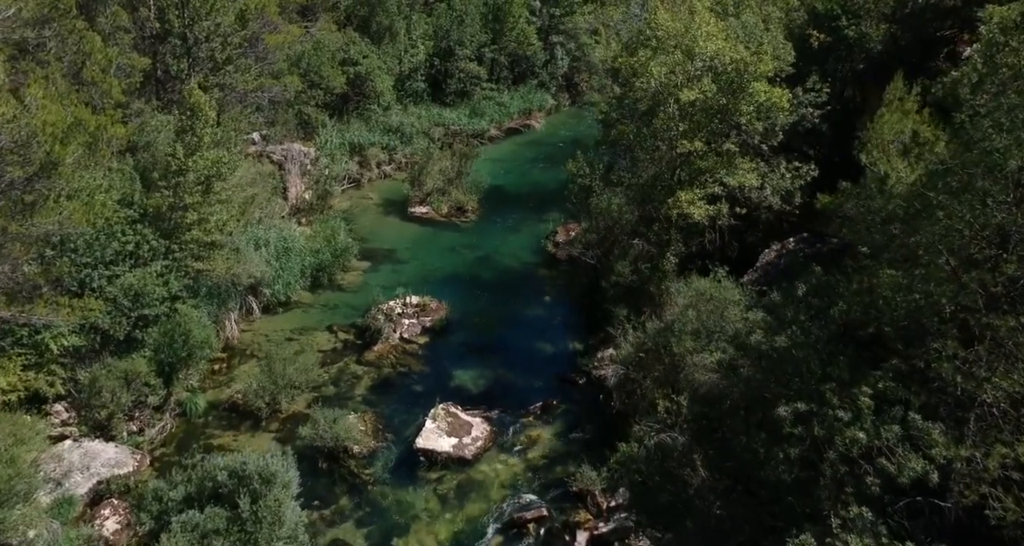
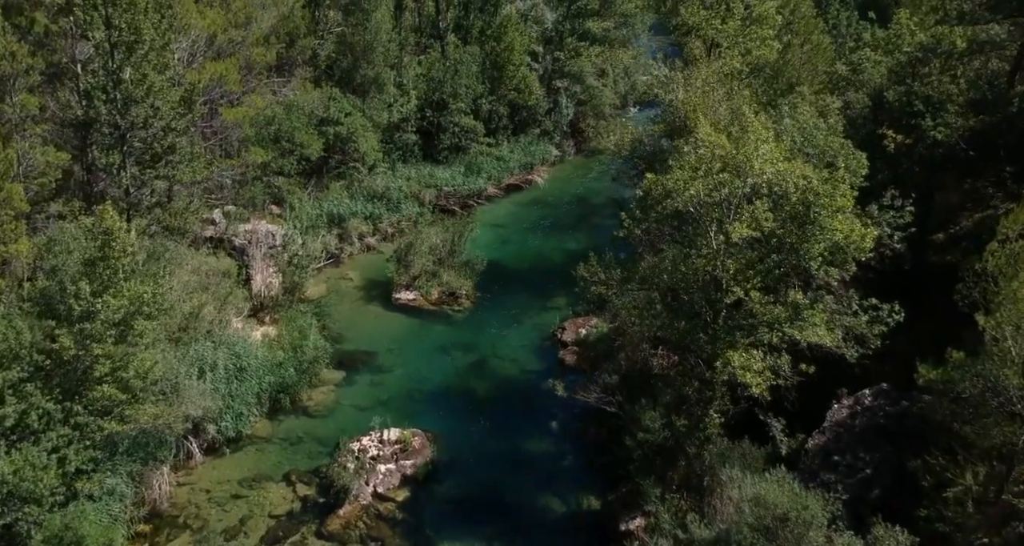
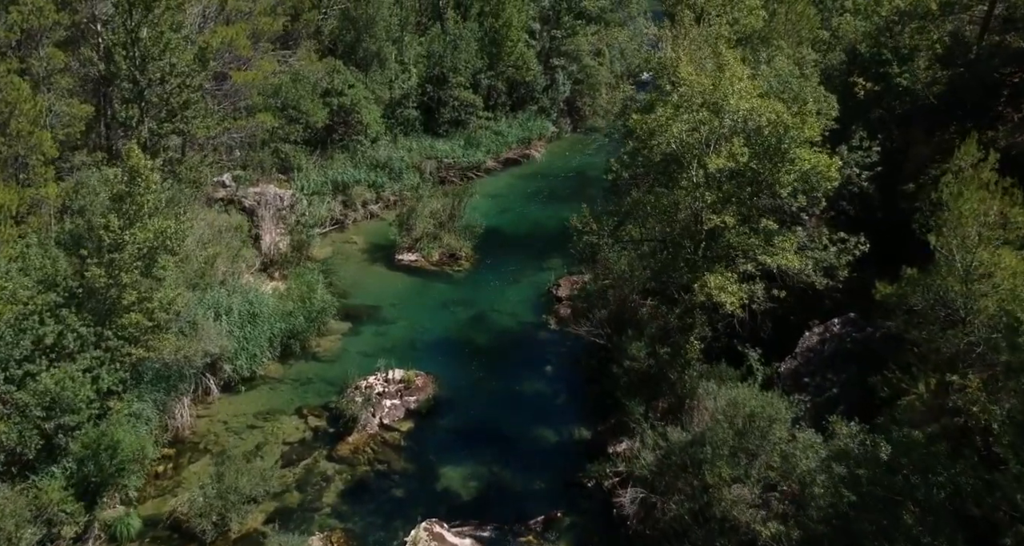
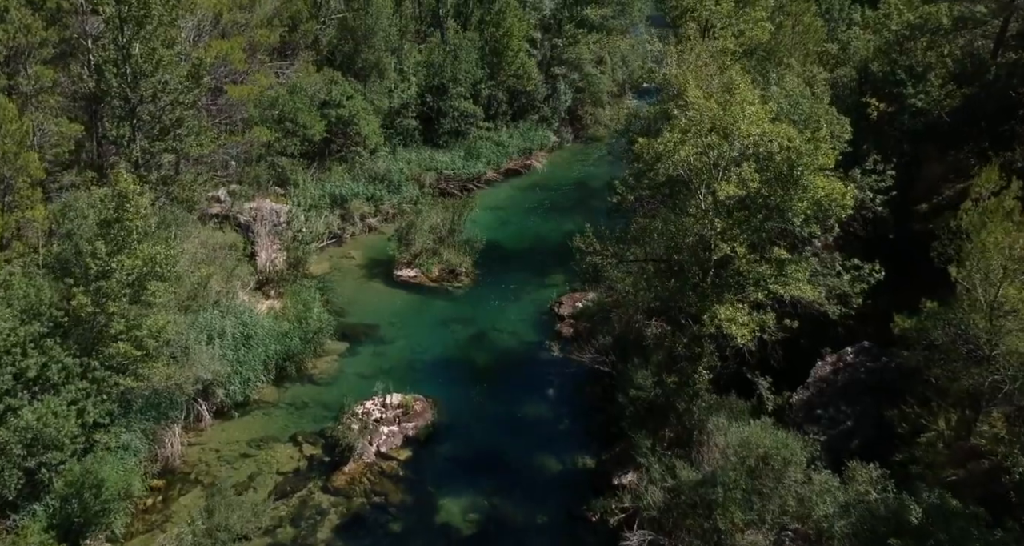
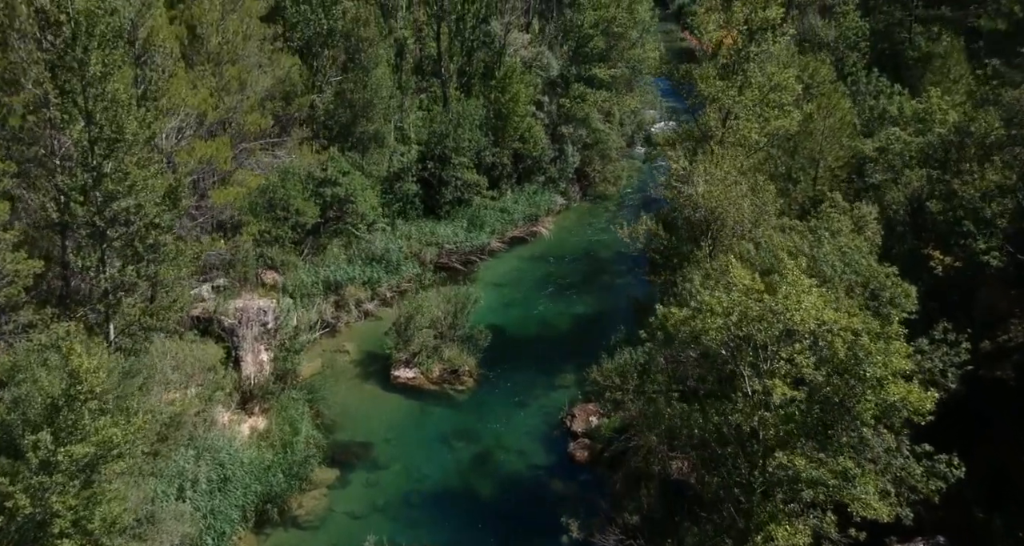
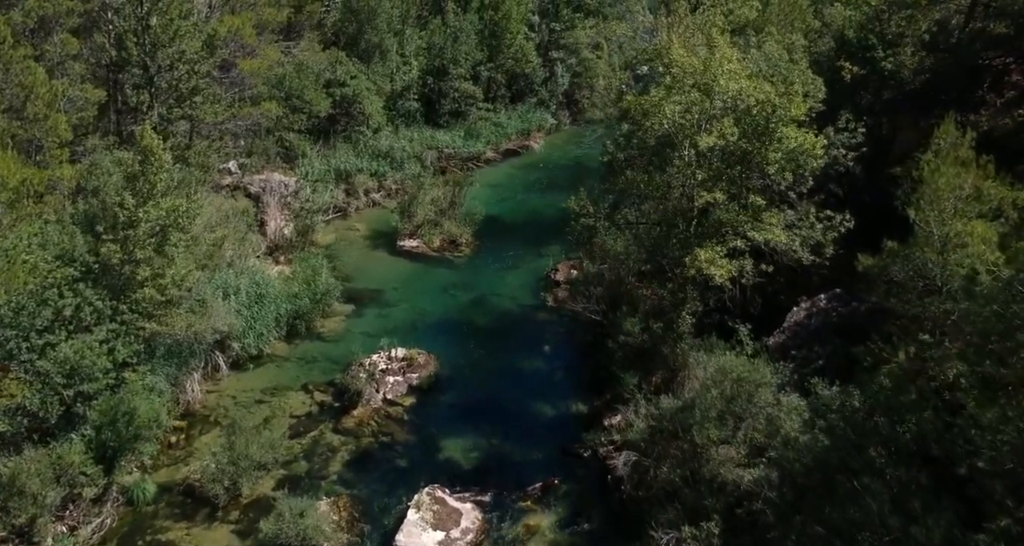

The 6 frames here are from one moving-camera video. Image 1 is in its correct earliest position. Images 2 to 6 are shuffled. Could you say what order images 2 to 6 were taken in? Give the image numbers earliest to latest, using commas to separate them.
6, 3, 4, 2, 5
